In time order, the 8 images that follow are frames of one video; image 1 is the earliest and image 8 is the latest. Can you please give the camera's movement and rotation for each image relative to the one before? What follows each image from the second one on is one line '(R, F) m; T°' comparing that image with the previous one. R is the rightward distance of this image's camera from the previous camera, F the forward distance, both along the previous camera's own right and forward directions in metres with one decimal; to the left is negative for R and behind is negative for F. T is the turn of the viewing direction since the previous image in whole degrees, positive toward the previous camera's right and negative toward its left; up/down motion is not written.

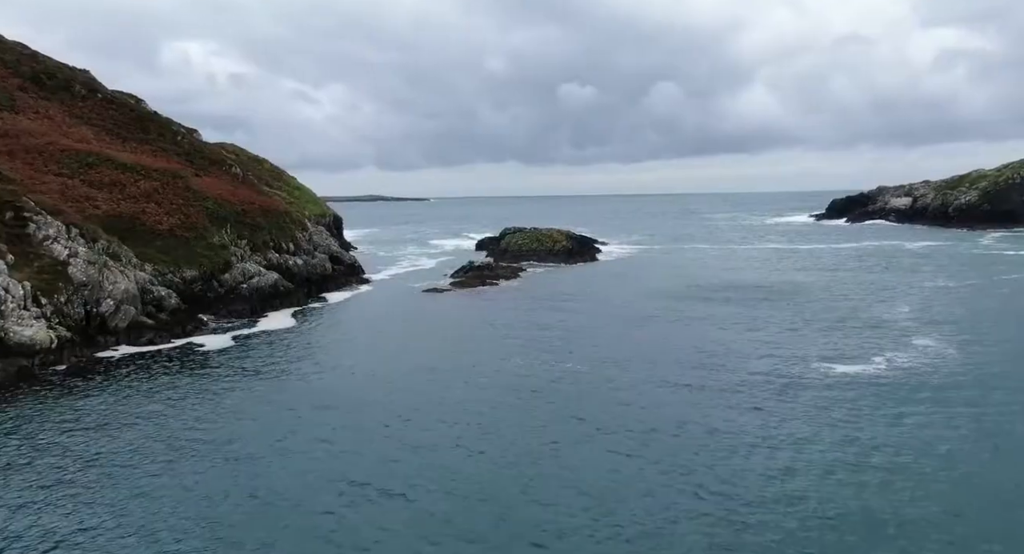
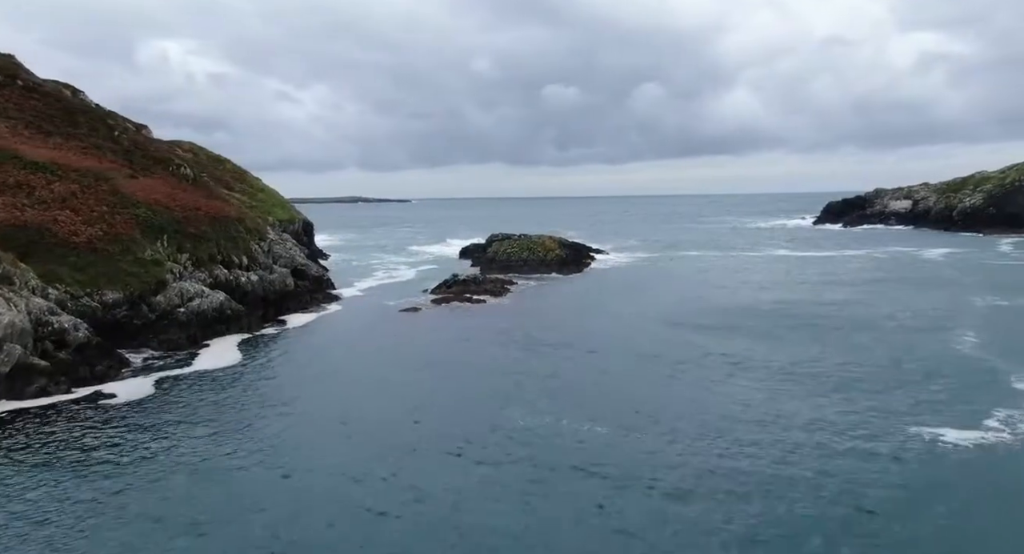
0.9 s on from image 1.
(-0.5, +8.9) m; +1°
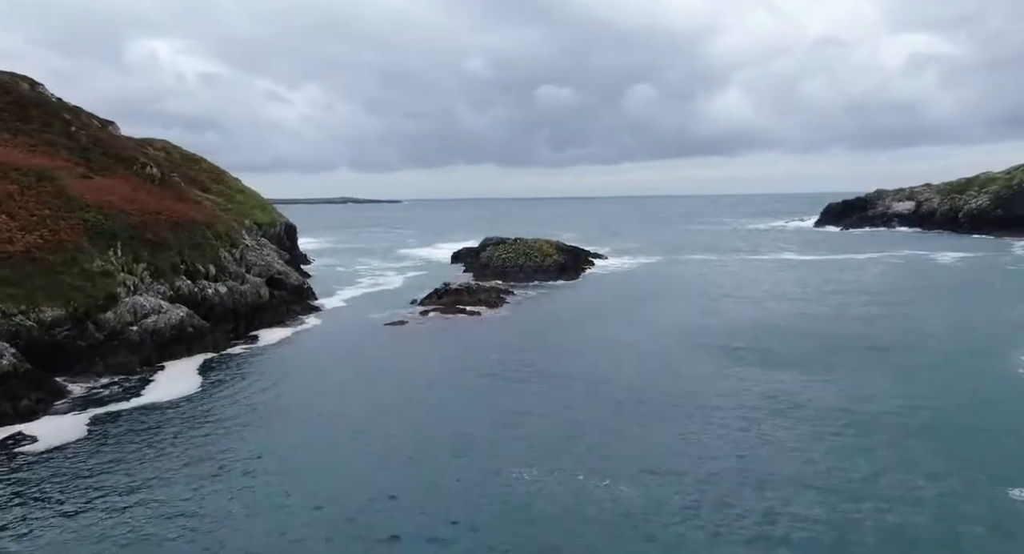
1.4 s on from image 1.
(-0.3, +5.3) m; +1°
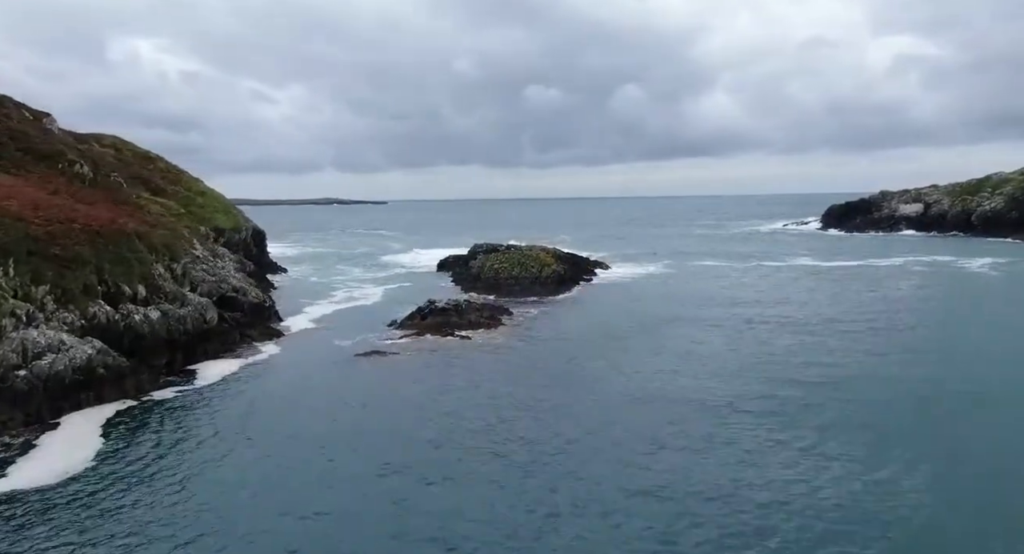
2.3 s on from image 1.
(-0.5, +9.0) m; +1°
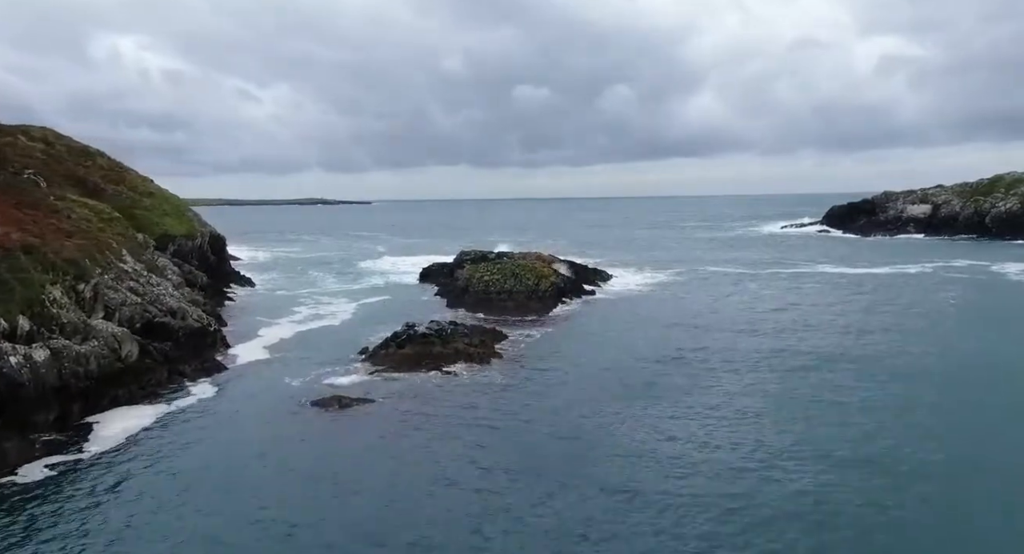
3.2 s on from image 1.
(-0.4, +9.2) m; +1°
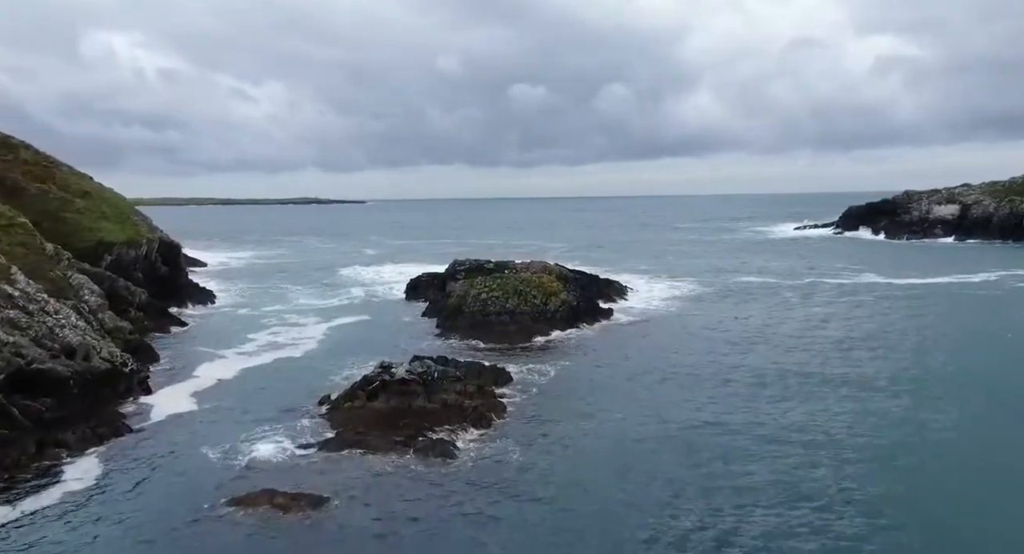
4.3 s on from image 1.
(-0.4, +10.8) m; 0°
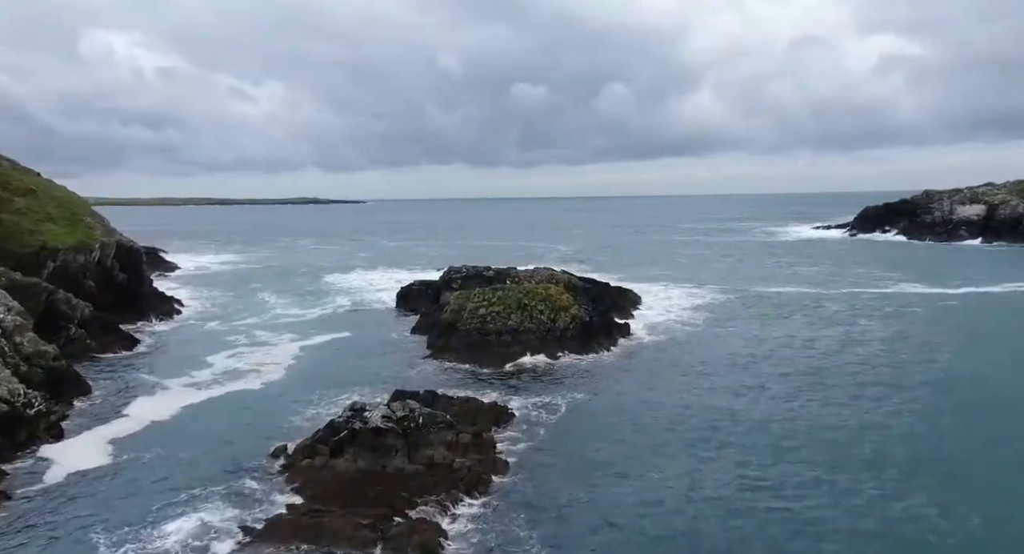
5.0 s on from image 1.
(-0.2, +7.4) m; 0°
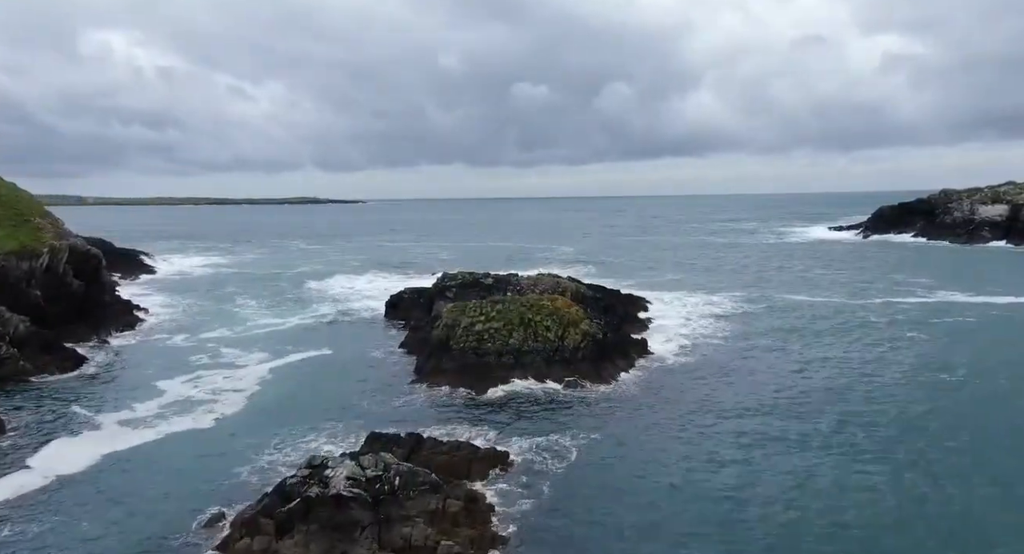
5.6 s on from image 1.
(-0.1, +6.2) m; 0°
